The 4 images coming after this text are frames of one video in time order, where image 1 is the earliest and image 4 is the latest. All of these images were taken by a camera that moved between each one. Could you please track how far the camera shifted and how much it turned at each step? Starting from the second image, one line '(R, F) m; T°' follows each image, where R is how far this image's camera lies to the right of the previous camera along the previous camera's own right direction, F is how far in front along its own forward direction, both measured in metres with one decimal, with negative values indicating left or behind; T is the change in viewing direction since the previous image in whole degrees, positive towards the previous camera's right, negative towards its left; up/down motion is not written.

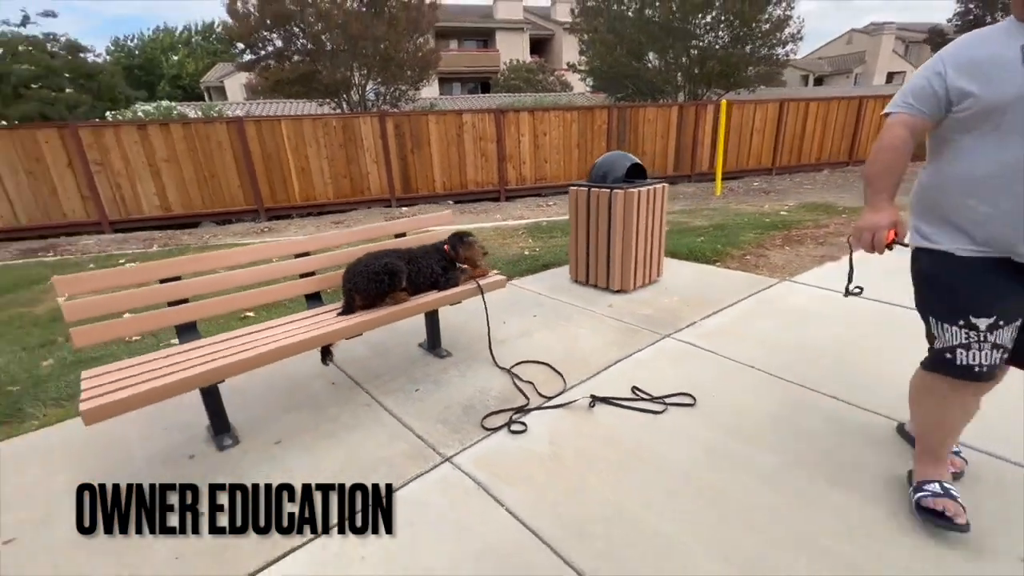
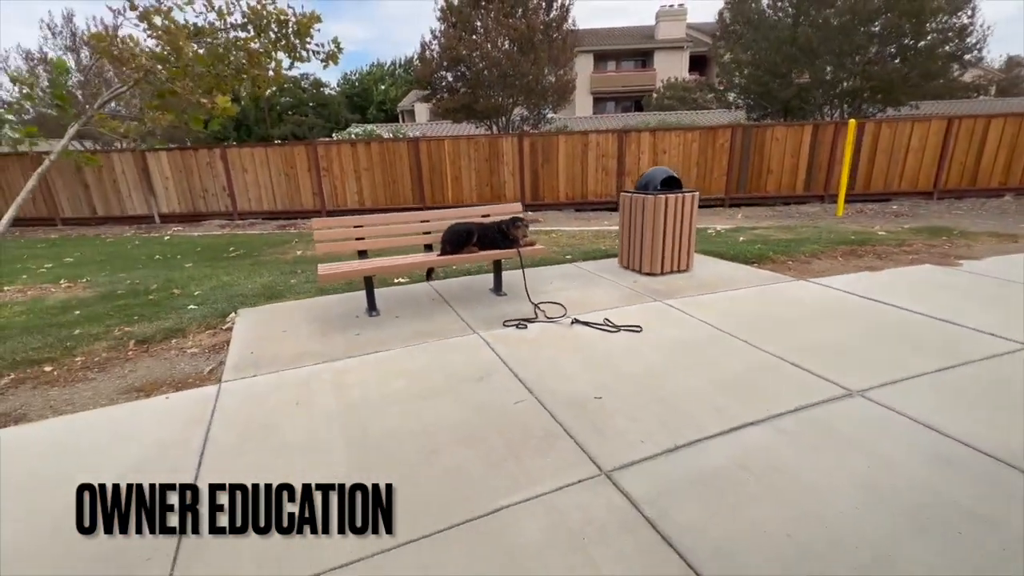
(+1.1, -1.4) m; -18°
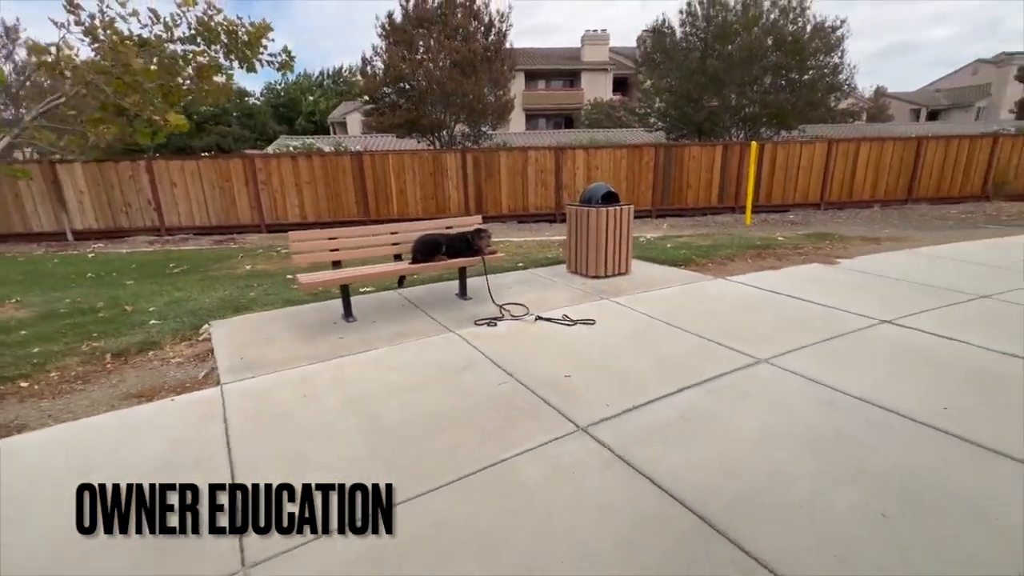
(-0.3, -0.5) m; +8°
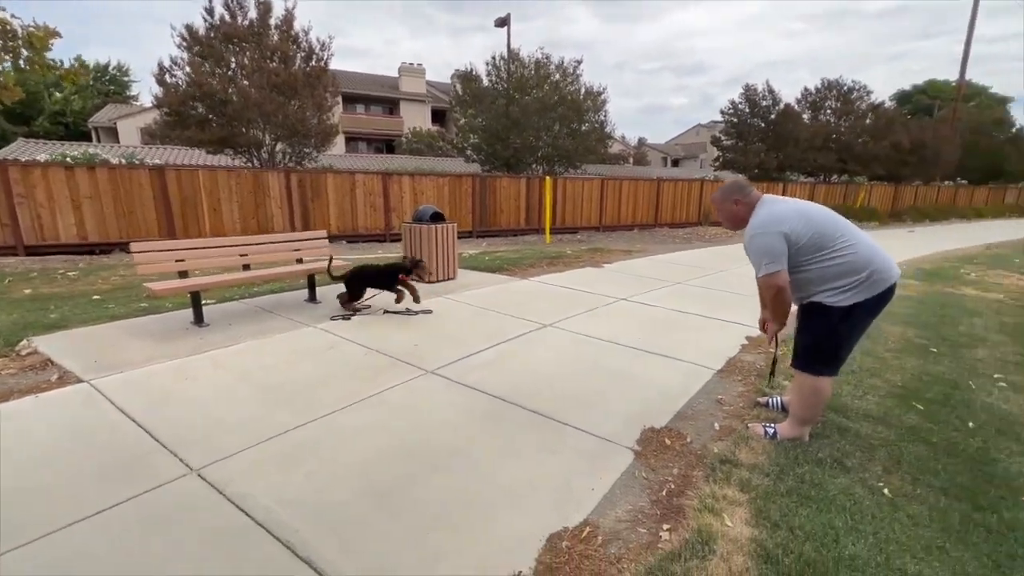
(-0.3, -1.1) m; +22°
